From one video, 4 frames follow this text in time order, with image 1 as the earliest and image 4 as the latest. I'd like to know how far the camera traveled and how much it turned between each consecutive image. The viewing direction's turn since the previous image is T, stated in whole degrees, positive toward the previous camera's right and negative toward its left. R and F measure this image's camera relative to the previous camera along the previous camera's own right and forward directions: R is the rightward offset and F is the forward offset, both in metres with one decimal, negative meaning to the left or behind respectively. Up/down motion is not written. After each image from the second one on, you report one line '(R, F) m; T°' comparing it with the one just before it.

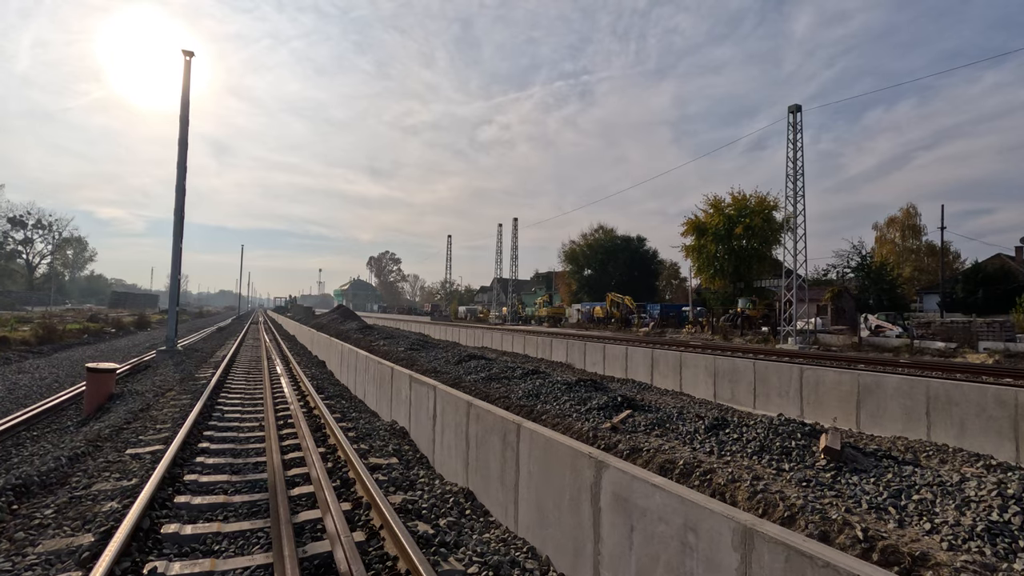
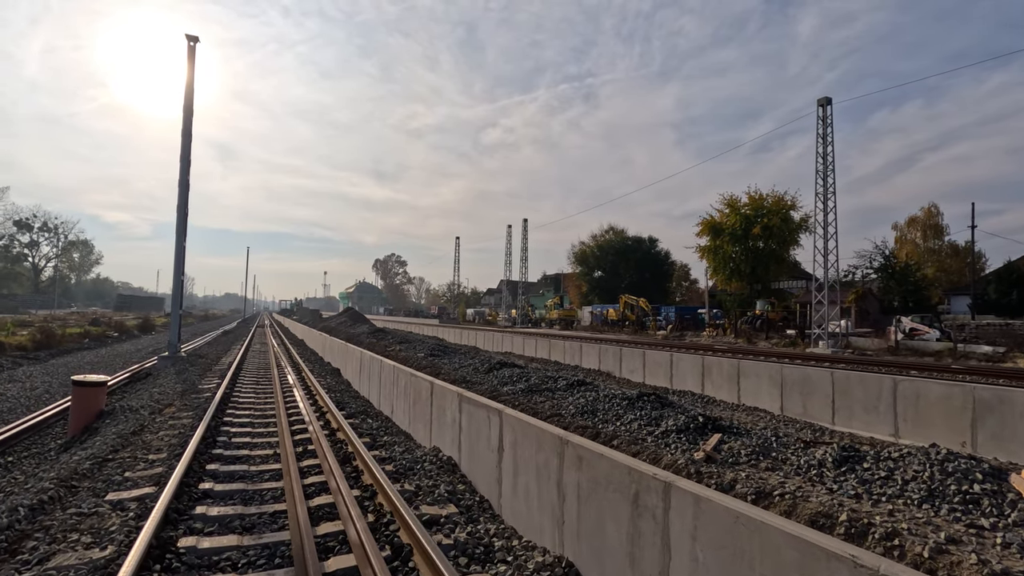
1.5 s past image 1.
(-0.9, +1.7) m; 0°
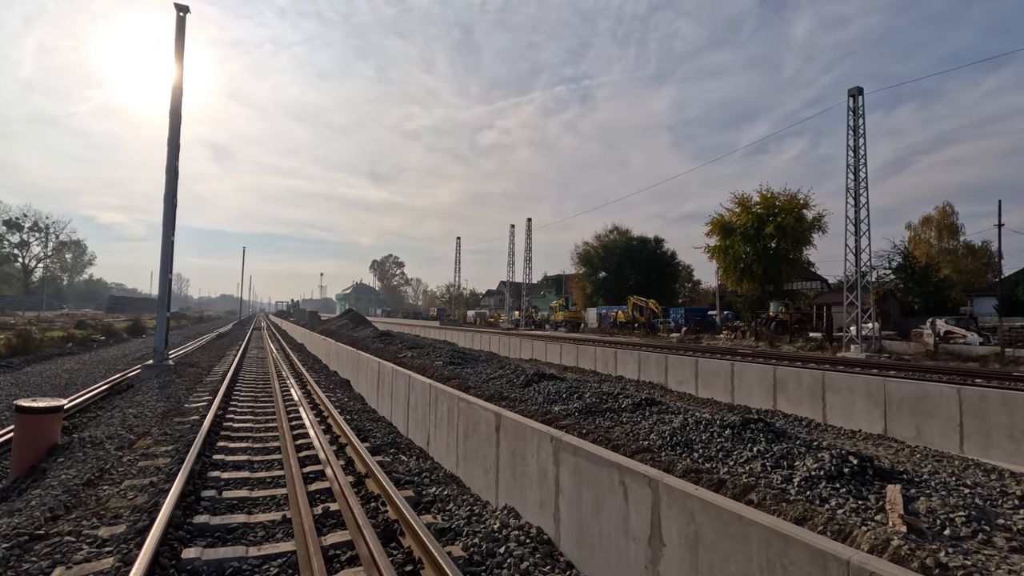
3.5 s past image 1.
(-1.1, +2.3) m; 0°
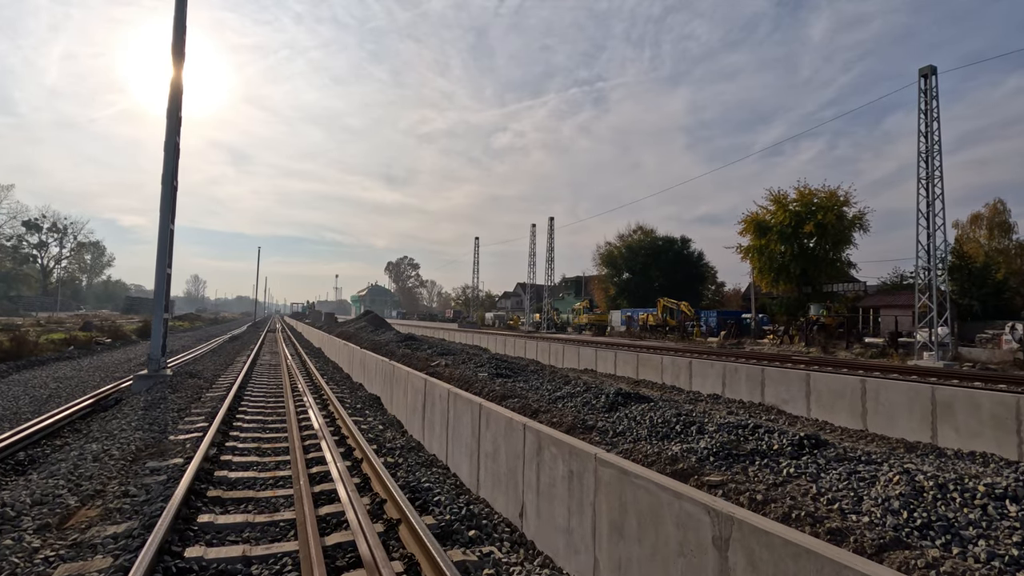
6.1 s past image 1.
(-1.3, +3.0) m; -1°
